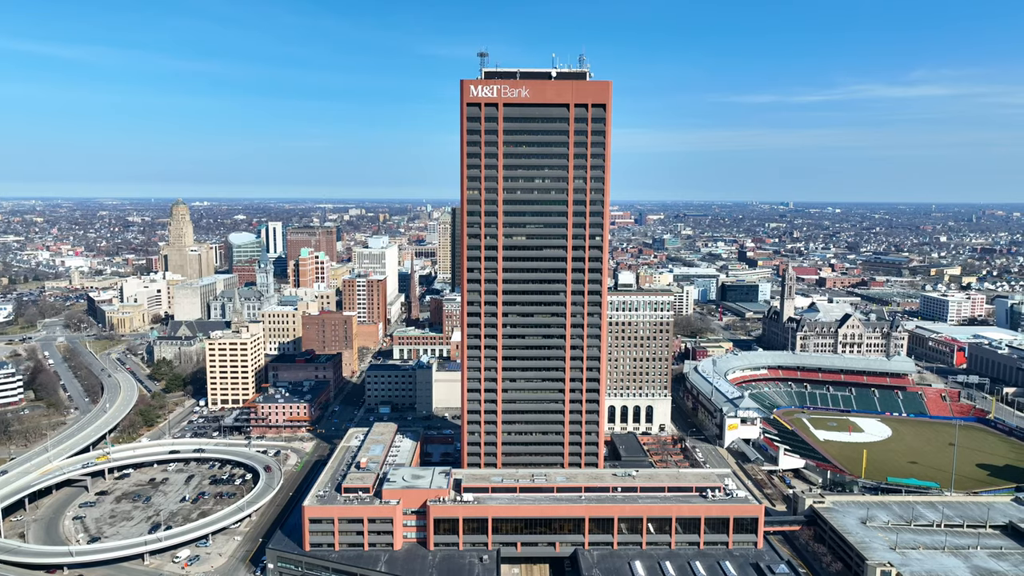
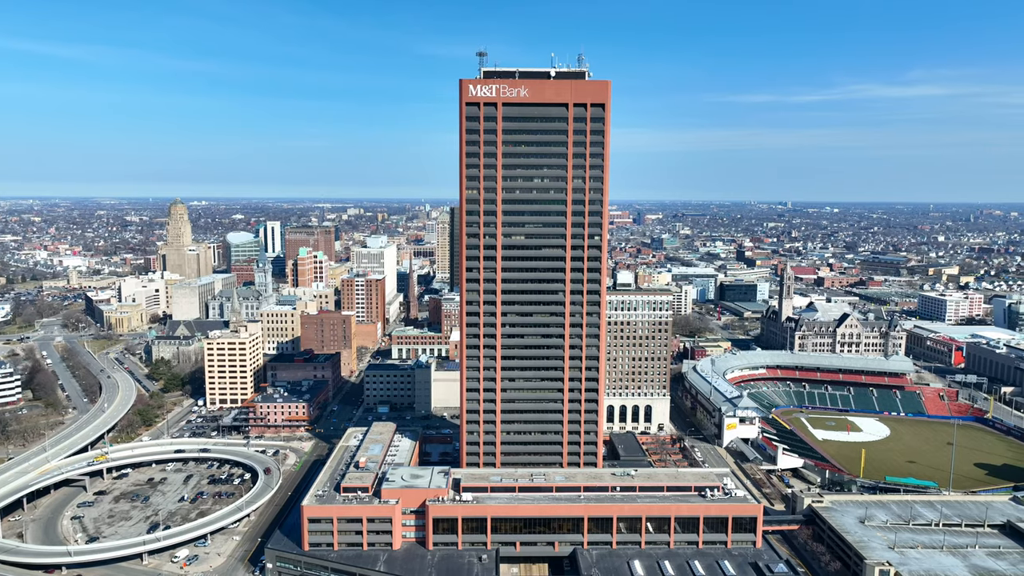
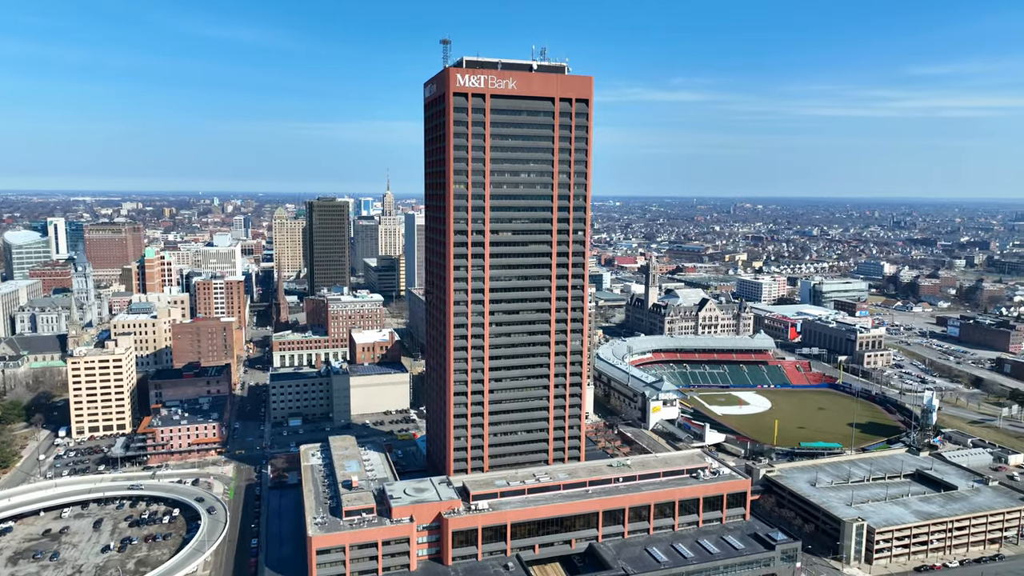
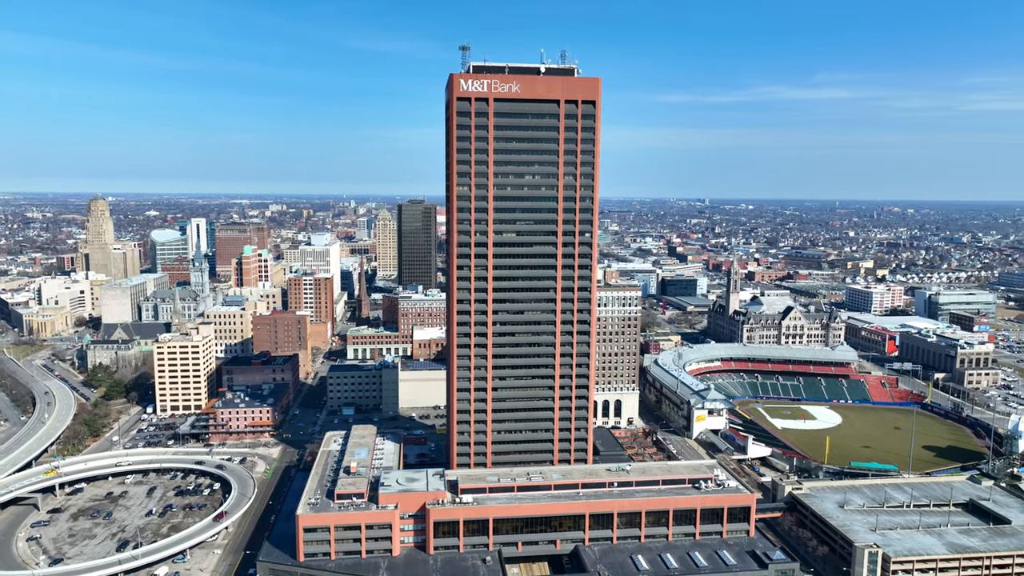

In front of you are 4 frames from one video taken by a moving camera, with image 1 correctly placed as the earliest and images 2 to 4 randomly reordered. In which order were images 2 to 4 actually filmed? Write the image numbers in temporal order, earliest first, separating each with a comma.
2, 4, 3
